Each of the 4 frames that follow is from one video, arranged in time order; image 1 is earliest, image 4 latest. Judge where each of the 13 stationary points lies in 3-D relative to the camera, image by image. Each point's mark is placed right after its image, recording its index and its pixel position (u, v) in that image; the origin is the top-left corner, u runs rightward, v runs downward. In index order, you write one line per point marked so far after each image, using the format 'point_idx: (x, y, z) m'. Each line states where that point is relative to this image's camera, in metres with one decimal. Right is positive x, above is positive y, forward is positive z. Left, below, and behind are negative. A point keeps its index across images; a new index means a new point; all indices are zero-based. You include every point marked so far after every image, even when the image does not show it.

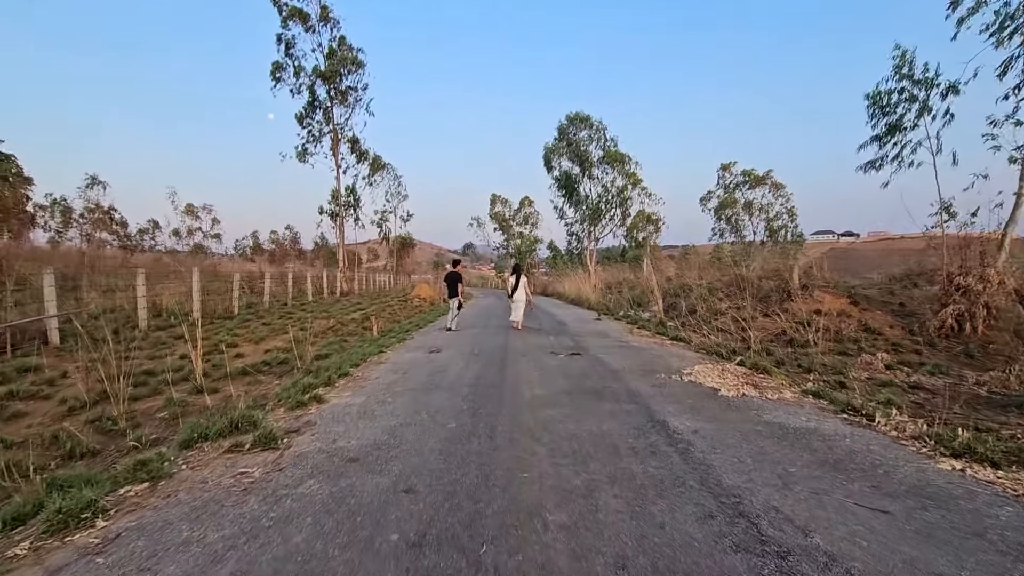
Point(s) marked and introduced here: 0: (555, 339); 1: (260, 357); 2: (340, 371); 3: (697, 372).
0: (+0.8, -1.0, +9.5) m
1: (-4.7, -1.3, +9.5) m
2: (-2.3, -1.1, +6.8) m
3: (+2.4, -1.1, +6.6) m
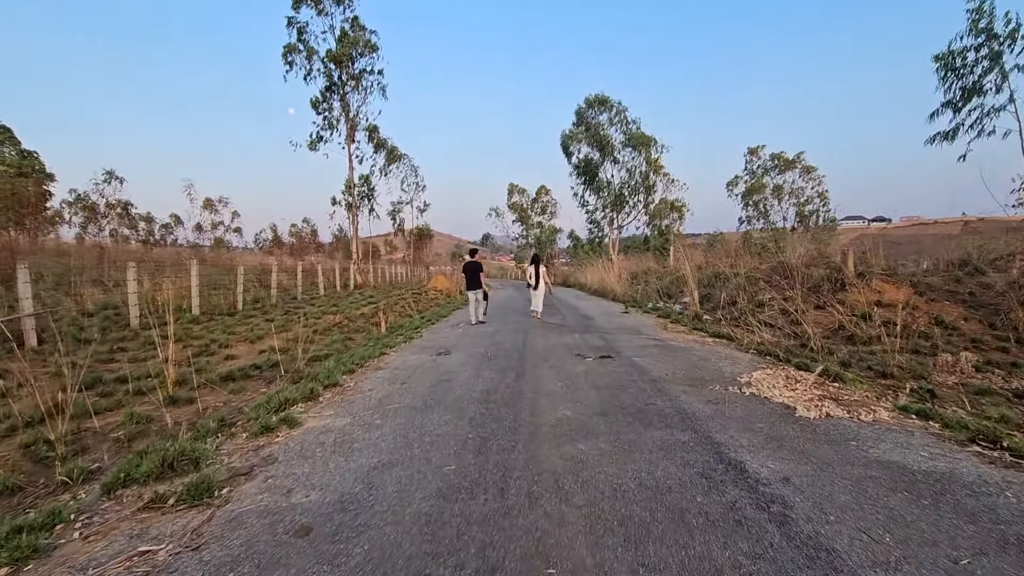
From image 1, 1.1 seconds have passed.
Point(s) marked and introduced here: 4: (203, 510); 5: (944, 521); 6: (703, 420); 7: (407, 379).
0: (+1.1, -0.8, +8.4) m
1: (-4.4, -1.2, +8.6) m
2: (-2.1, -1.0, +5.8) m
3: (+2.6, -1.0, +5.4) m
4: (-1.7, -1.2, +2.8) m
5: (+2.1, -1.1, +2.5) m
6: (+1.5, -1.0, +4.0) m
7: (-1.2, -1.0, +5.7) m
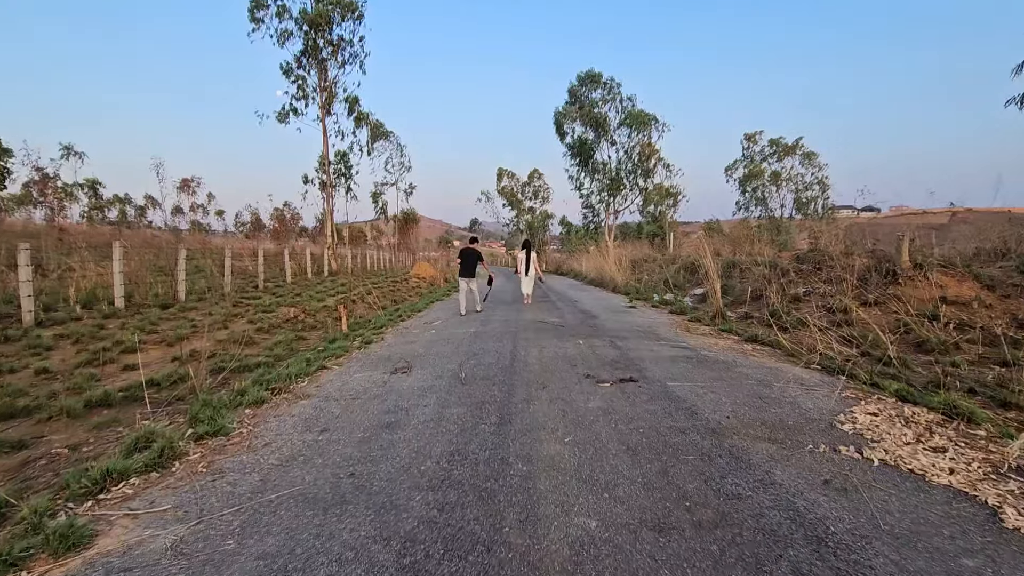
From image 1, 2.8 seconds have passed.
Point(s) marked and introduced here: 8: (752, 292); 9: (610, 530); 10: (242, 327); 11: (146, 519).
0: (+0.9, -0.7, +6.4) m
1: (-4.6, -1.1, +6.6) m
2: (-2.2, -1.0, +3.8) m
3: (+2.5, -1.0, +3.5) m
4: (-1.8, -1.2, +0.8) m
5: (+2.0, -1.2, +0.6) m
6: (+1.4, -1.1, +2.1) m
7: (-1.3, -1.0, +3.8) m
8: (+5.1, -0.1, +11.0) m
9: (+0.4, -1.0, +2.2) m
10: (-5.1, -0.7, +9.7) m
11: (-1.8, -1.1, +2.5) m
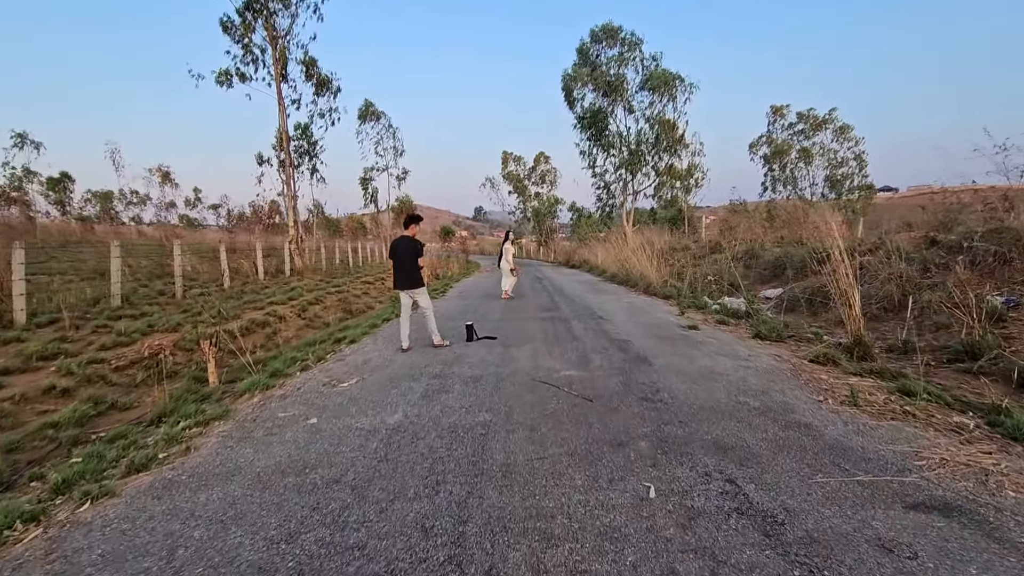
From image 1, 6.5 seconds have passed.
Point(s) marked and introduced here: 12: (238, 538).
0: (+0.7, -1.0, +2.2) m
1: (-4.8, -1.4, +2.5) m
2: (-2.5, -1.4, -0.4) m
3: (+2.2, -1.3, -0.7) m
4: (-2.1, -1.7, -3.4) m
5: (+1.7, -1.6, -3.7) m
6: (+1.1, -1.4, -2.1) m
7: (-1.6, -1.4, -0.4) m
8: (+5.0, -0.2, +6.7) m
9: (+0.1, -1.4, -2.0) m
10: (-5.3, -1.1, +5.6) m
11: (-2.1, -1.5, -1.6) m
12: (-1.2, -1.1, +2.2) m
